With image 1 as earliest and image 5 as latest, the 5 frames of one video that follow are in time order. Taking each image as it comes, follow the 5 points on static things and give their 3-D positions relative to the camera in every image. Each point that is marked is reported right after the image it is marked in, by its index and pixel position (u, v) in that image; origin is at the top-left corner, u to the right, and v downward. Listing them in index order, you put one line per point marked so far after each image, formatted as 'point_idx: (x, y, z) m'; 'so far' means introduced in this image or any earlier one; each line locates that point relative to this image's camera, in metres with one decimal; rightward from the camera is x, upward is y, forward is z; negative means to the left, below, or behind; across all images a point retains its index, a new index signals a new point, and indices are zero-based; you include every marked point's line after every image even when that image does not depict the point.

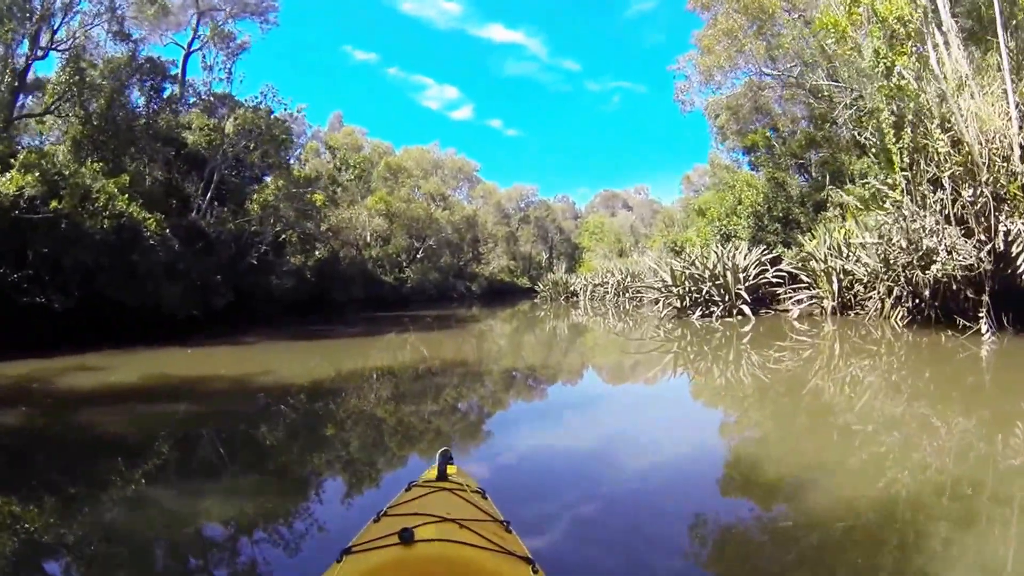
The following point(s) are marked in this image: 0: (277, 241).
0: (-7.0, +1.5, +19.8) m
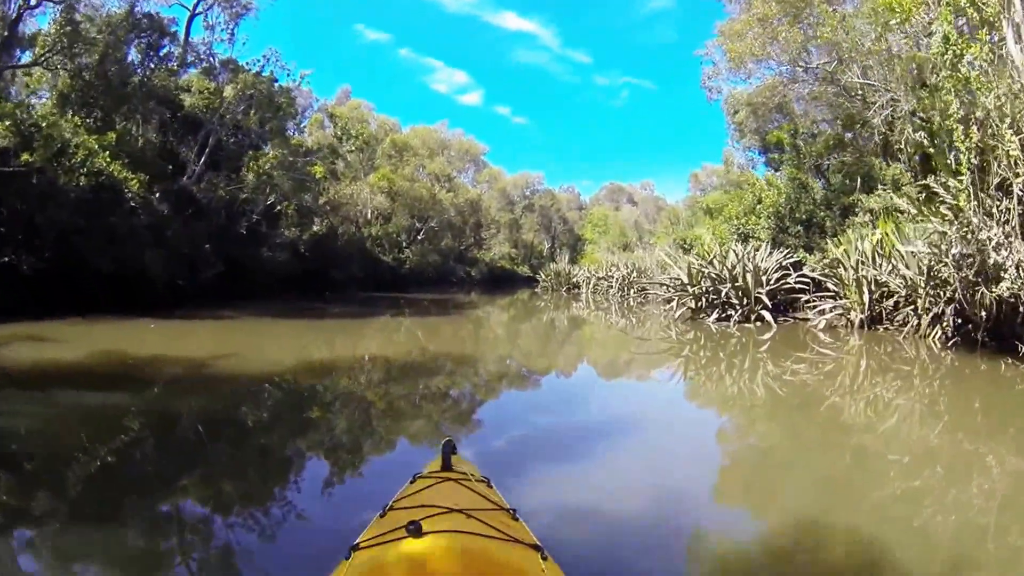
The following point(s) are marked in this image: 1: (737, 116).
0: (-6.8, +2.2, +19.2) m
1: (+6.6, +5.0, +19.4) m
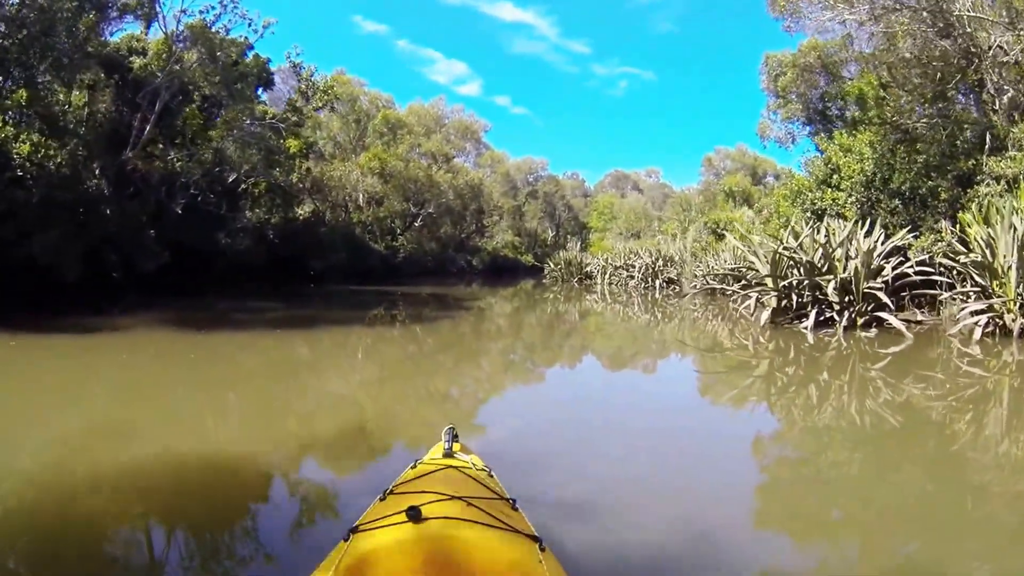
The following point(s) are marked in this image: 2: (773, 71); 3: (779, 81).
0: (-6.7, +2.4, +17.1) m
1: (+6.8, +5.3, +17.2) m
2: (+6.8, +5.6, +17.5) m
3: (+6.7, +5.2, +16.9) m
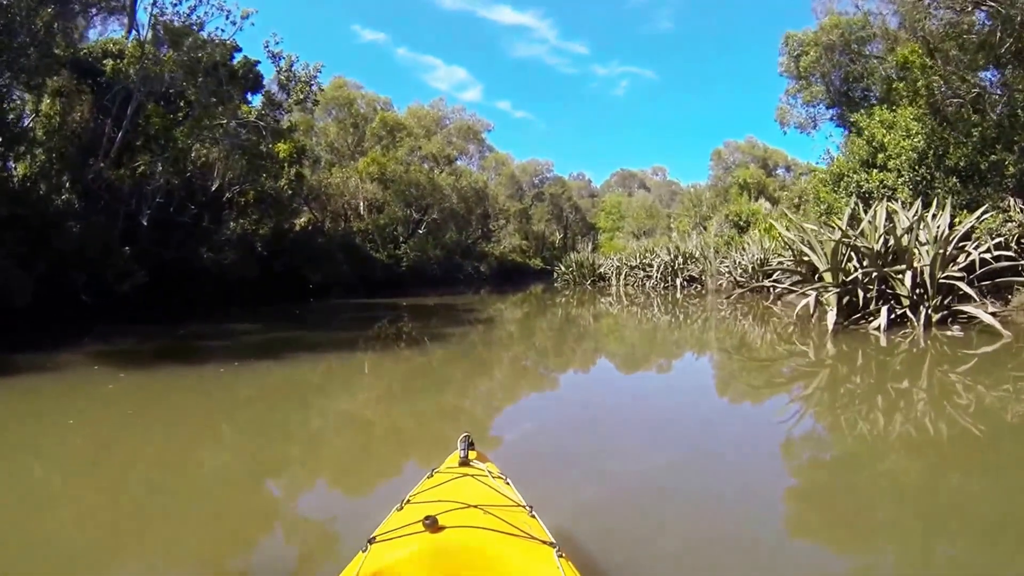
0: (-6.5, +2.0, +16.3) m
1: (+6.8, +5.4, +16.3) m
2: (+6.8, +5.8, +16.5) m
3: (+6.7, +5.3, +16.0) m
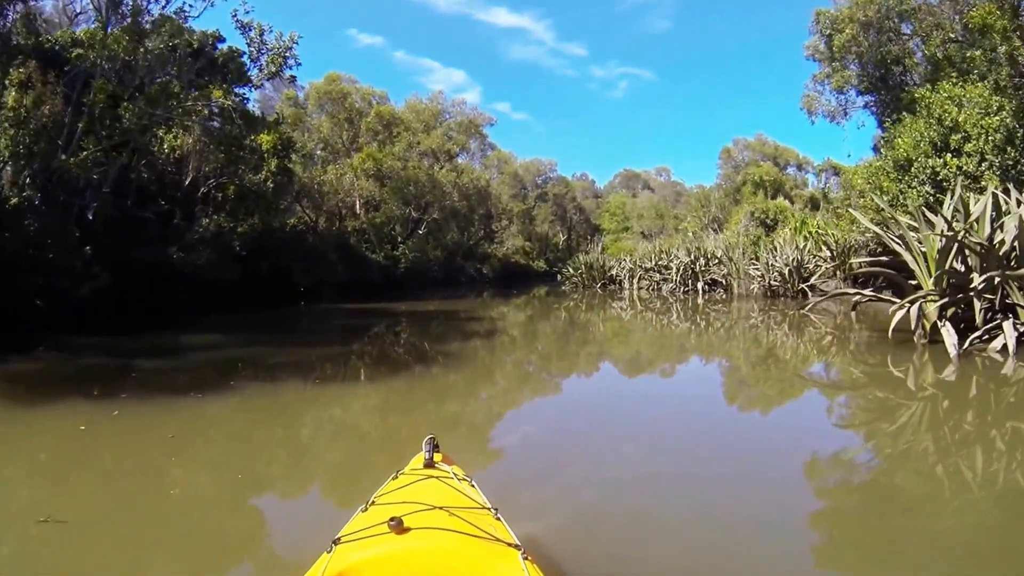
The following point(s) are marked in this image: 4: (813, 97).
0: (-6.4, +1.9, +15.3) m
1: (+6.9, +5.3, +15.3) m
2: (+6.9, +5.7, +15.5) m
3: (+6.8, +5.2, +14.9) m
4: (+6.8, +4.4, +15.5) m
